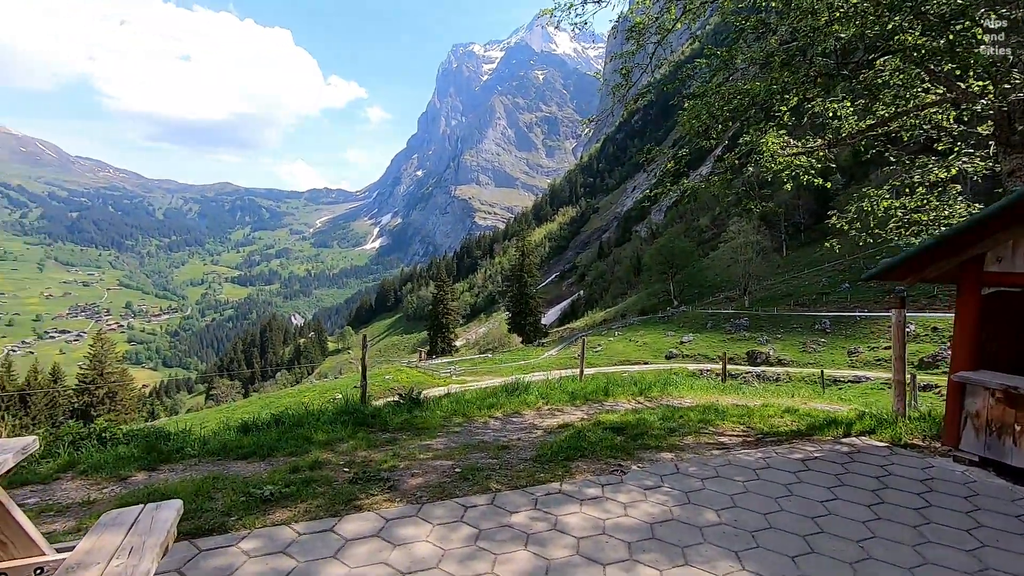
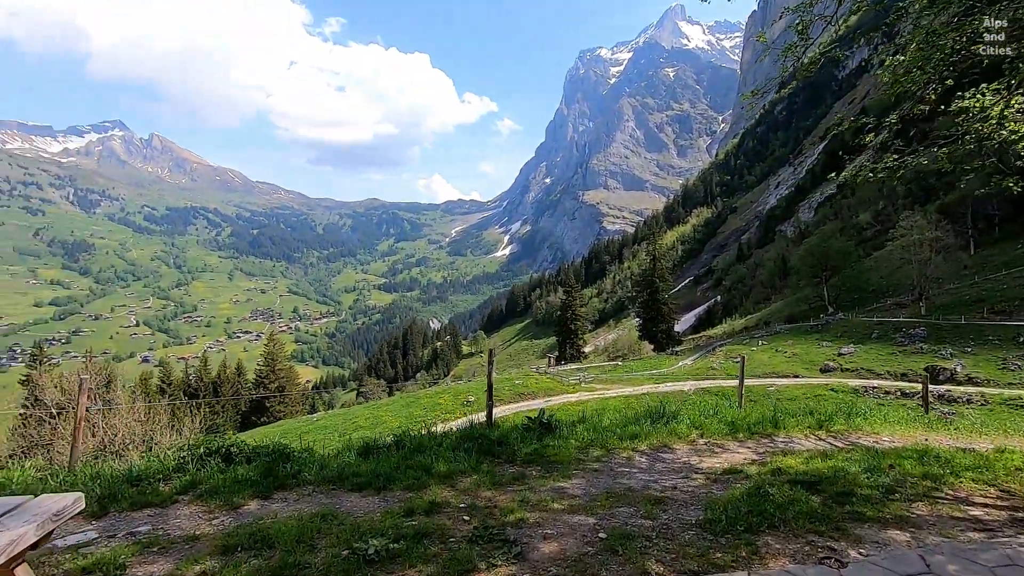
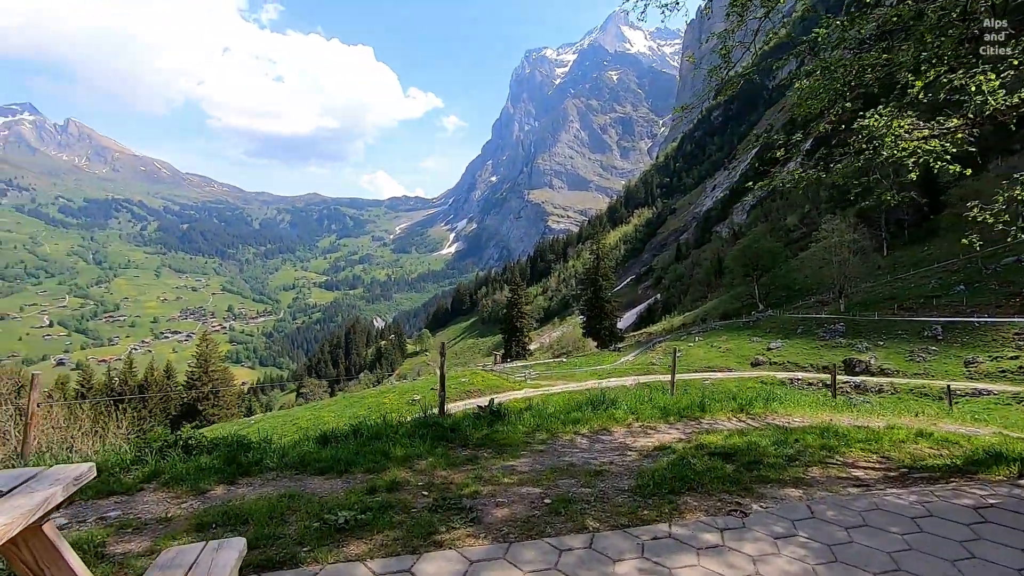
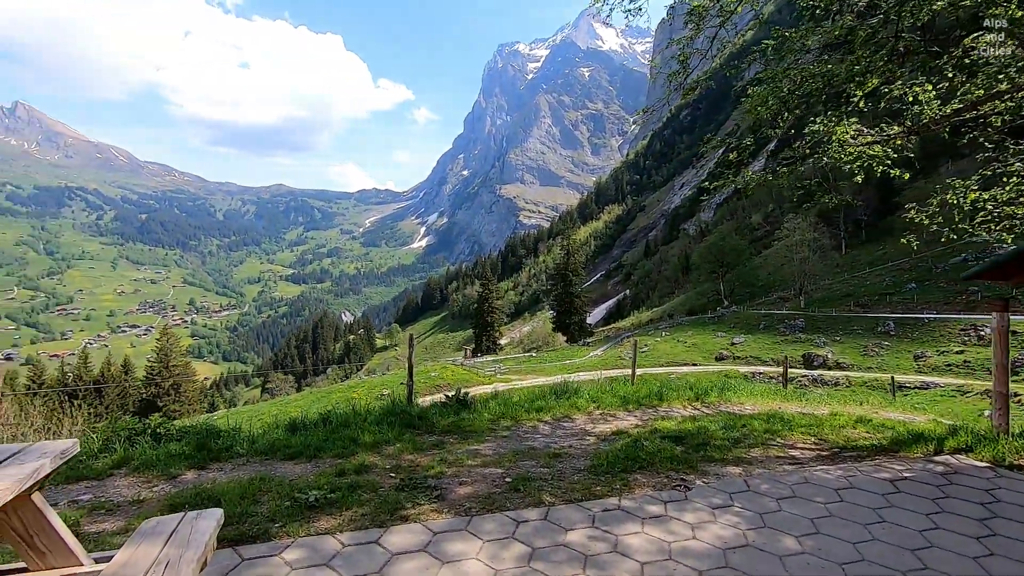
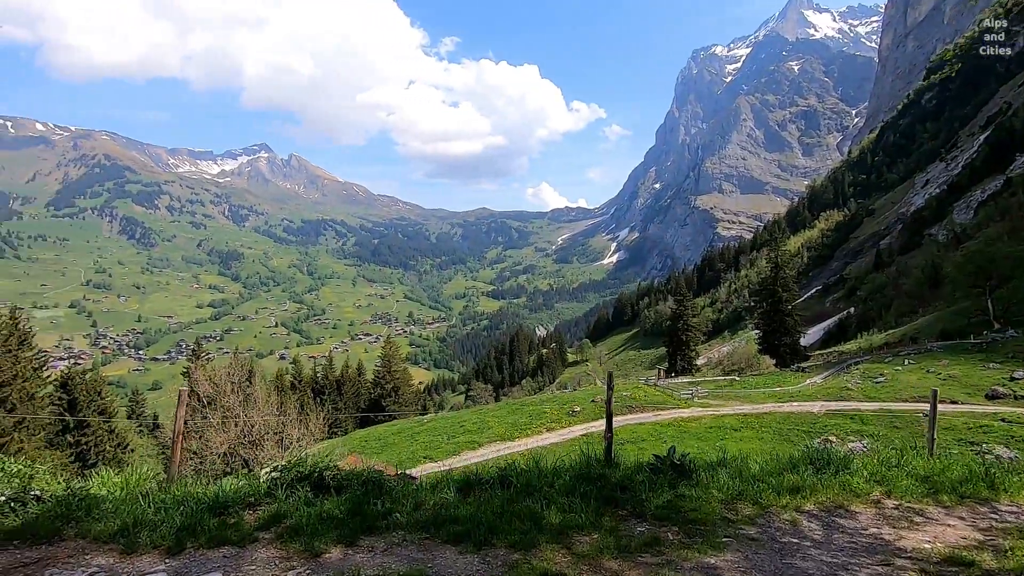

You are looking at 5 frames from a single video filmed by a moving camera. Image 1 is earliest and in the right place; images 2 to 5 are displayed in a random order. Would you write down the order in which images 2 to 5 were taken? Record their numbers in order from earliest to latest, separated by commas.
4, 3, 2, 5
